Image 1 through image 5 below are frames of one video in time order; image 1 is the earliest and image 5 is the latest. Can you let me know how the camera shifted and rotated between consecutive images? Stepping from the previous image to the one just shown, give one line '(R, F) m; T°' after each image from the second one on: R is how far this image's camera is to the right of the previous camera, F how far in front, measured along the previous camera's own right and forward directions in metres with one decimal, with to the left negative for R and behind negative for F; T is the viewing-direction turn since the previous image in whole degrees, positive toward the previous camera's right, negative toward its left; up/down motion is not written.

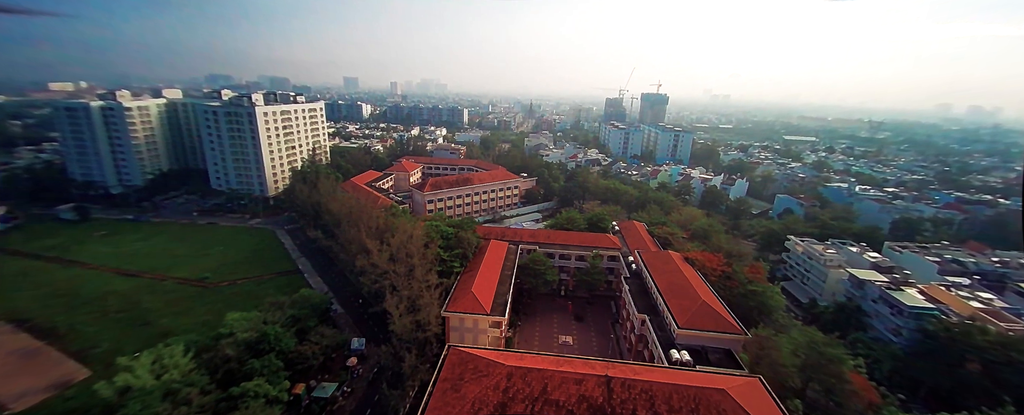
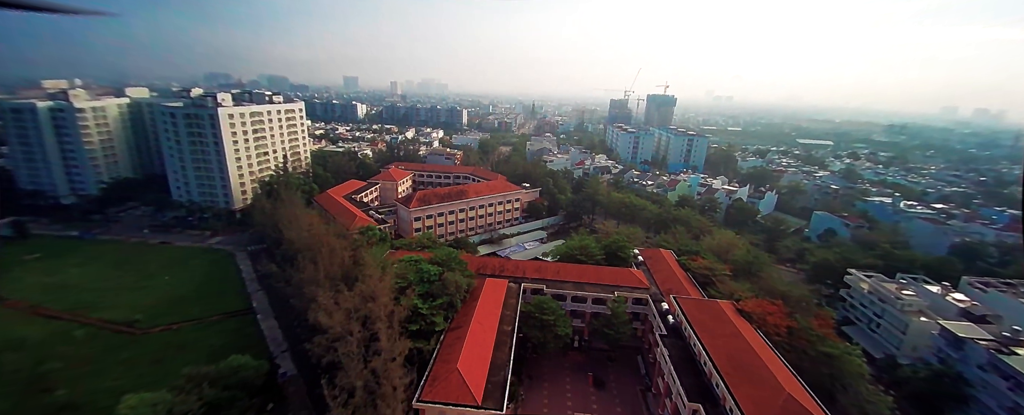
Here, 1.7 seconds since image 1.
(0.0, +2.9) m; 0°
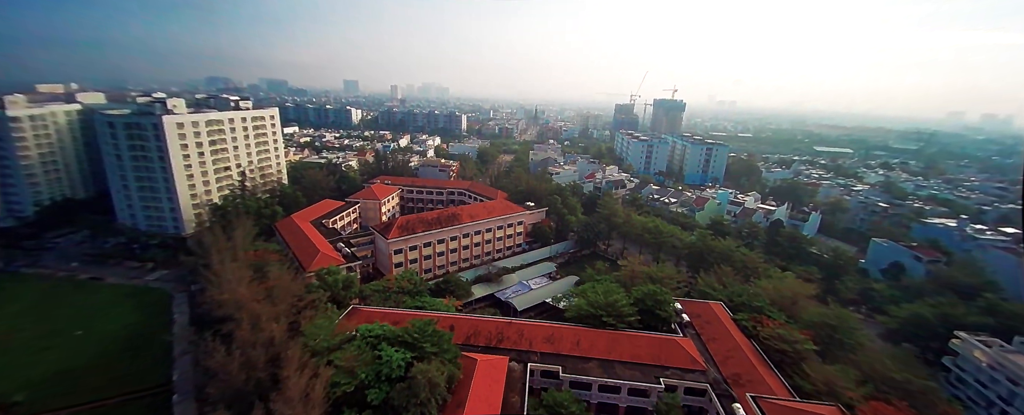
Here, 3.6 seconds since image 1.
(0.0, +3.2) m; 0°
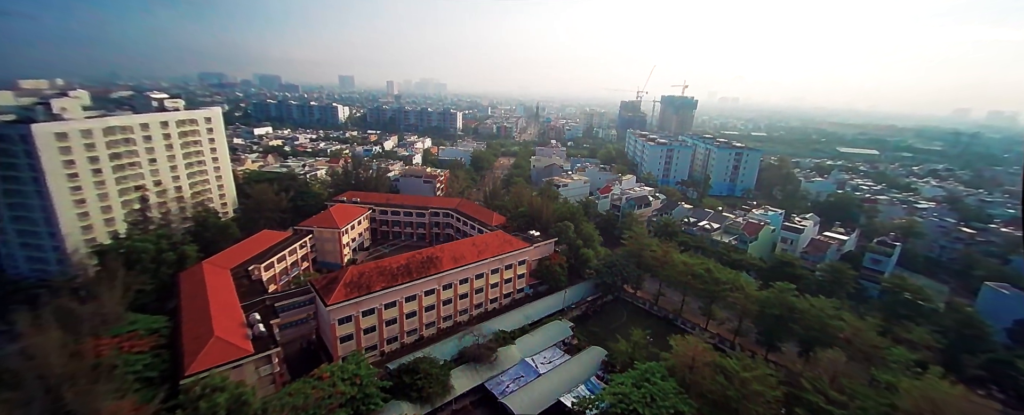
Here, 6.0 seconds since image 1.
(0.0, +4.5) m; 0°
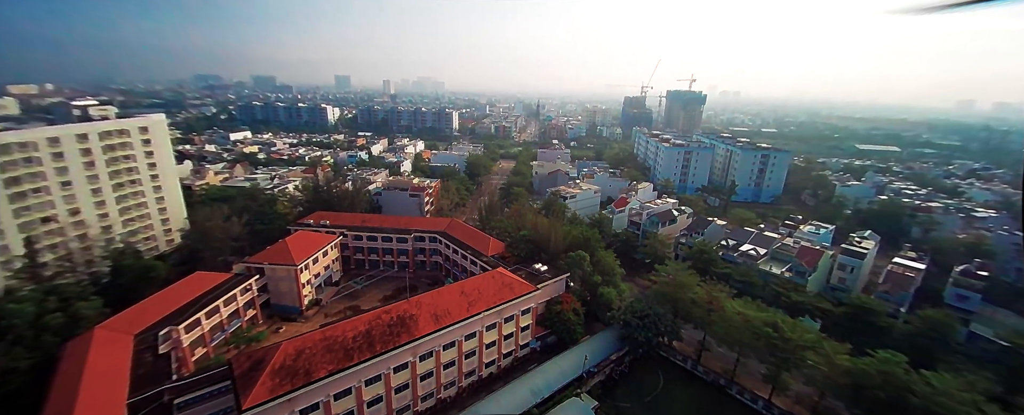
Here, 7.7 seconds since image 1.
(0.0, +3.0) m; 0°
